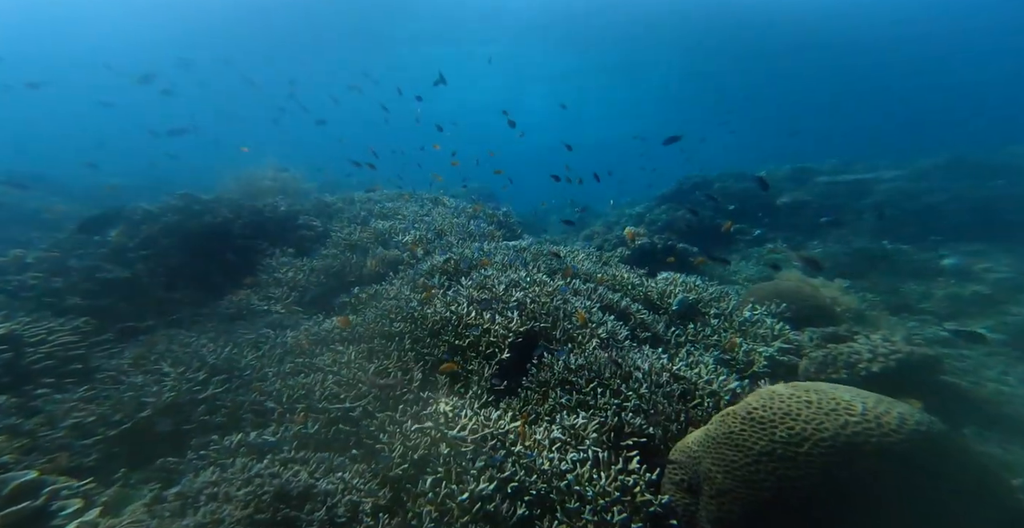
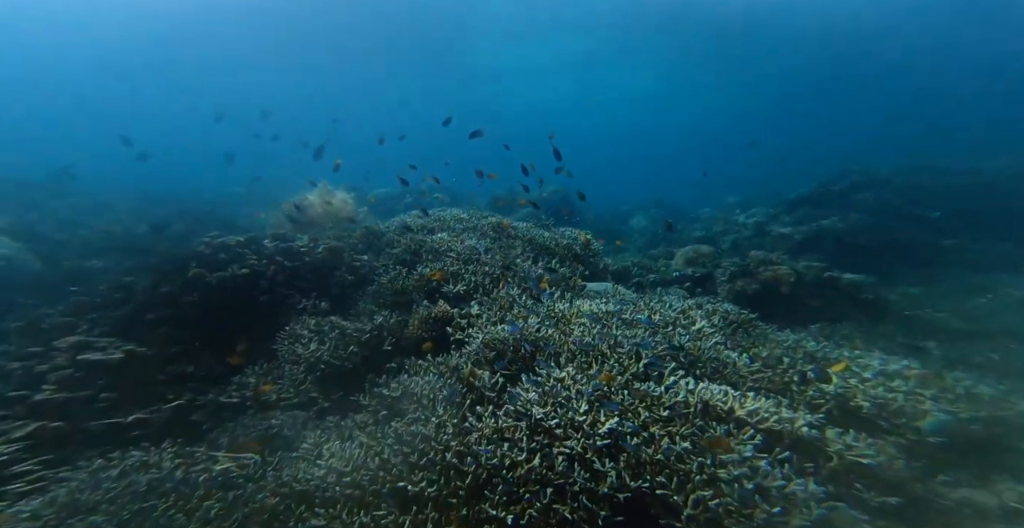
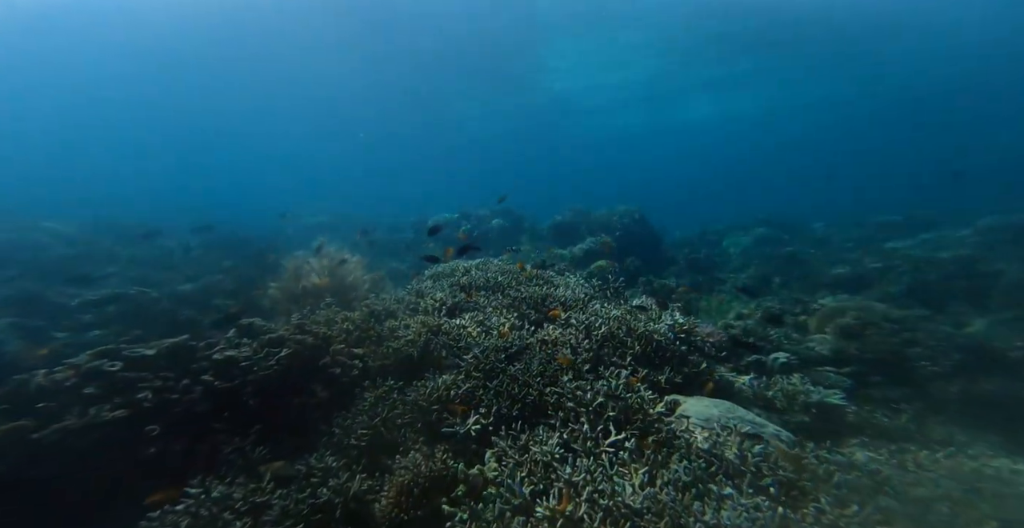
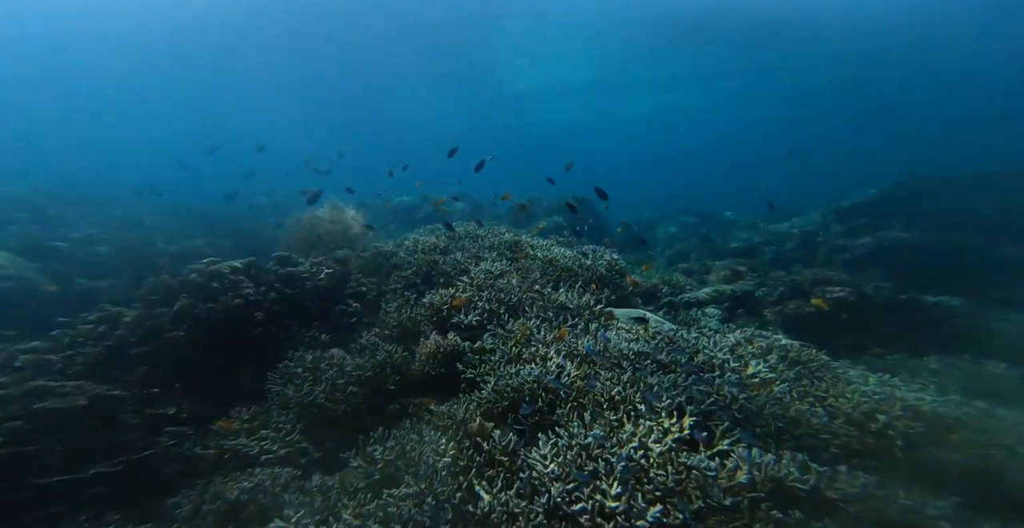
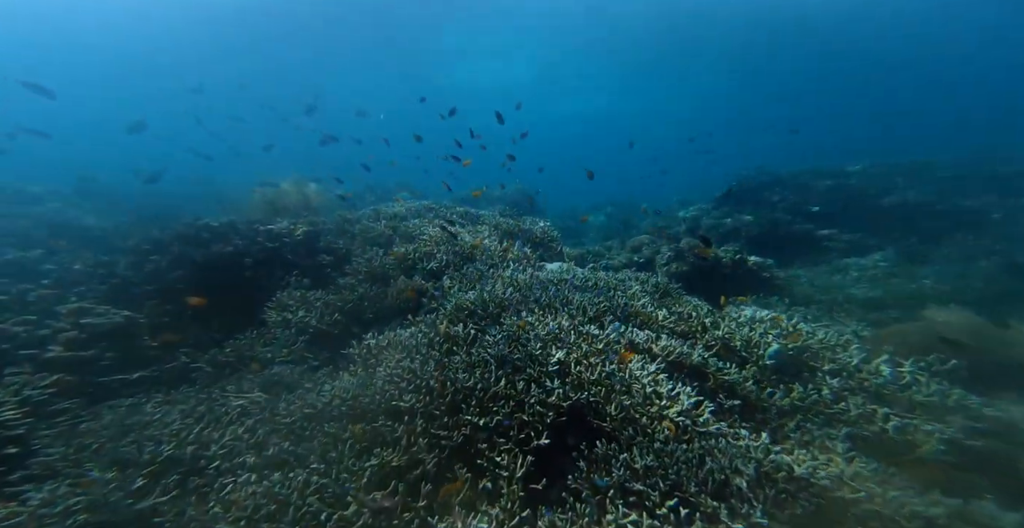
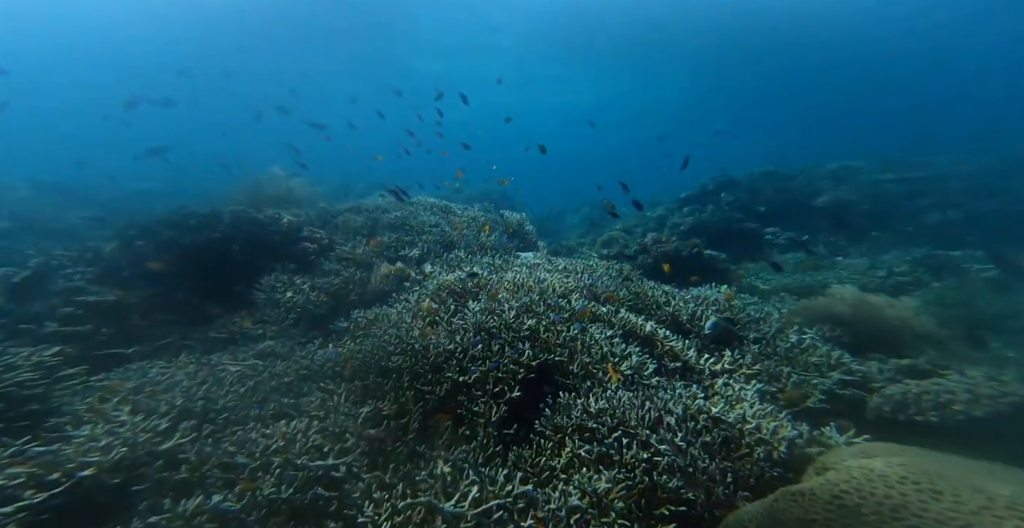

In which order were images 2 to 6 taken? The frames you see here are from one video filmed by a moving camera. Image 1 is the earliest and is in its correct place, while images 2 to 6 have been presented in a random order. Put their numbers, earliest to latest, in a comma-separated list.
6, 5, 2, 4, 3
